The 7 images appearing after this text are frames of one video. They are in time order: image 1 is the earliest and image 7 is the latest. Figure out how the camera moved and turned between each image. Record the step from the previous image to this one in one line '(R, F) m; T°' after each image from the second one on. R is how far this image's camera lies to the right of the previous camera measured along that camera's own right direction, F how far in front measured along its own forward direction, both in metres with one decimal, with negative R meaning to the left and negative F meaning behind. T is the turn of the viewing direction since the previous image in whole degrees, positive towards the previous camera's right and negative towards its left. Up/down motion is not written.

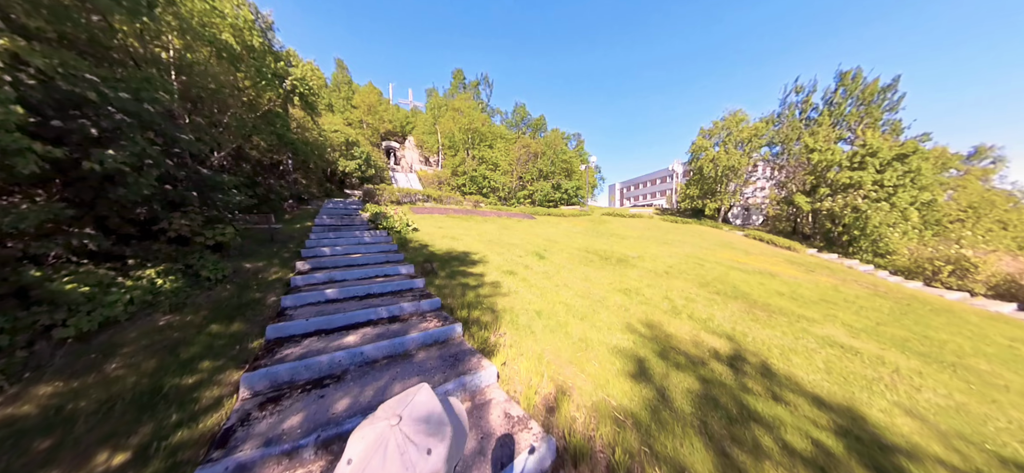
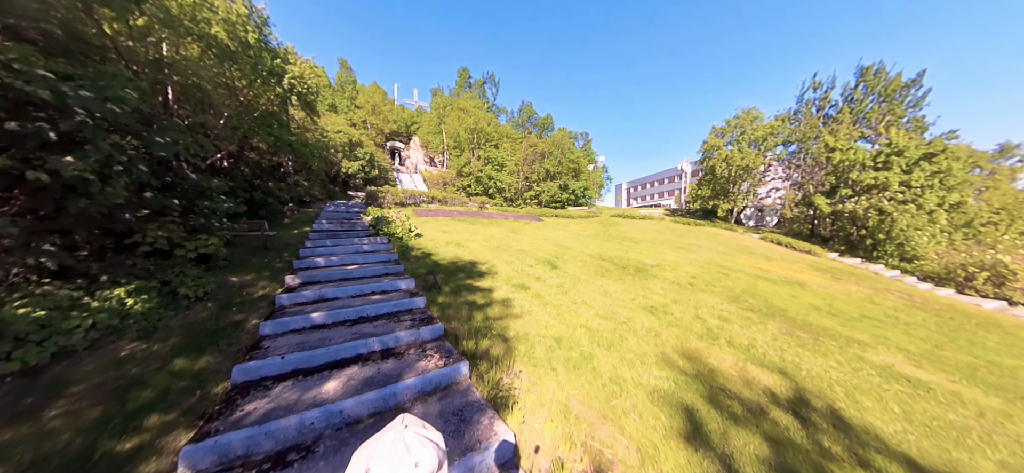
(-0.1, +0.4) m; -1°
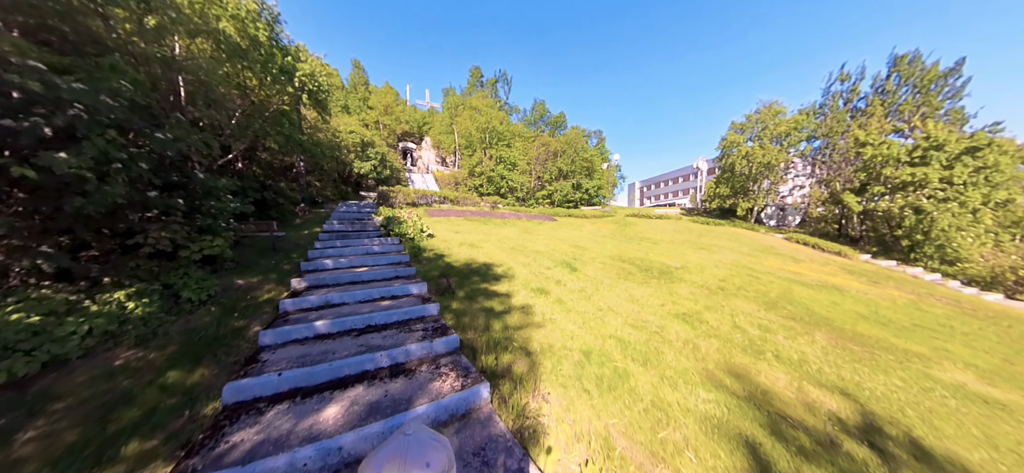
(-0.1, +0.3) m; -2°
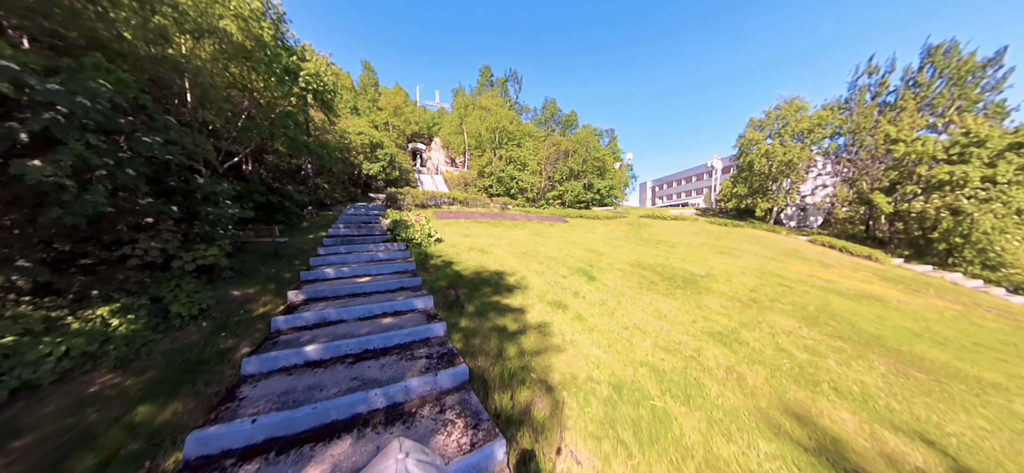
(-0.1, +0.3) m; -2°
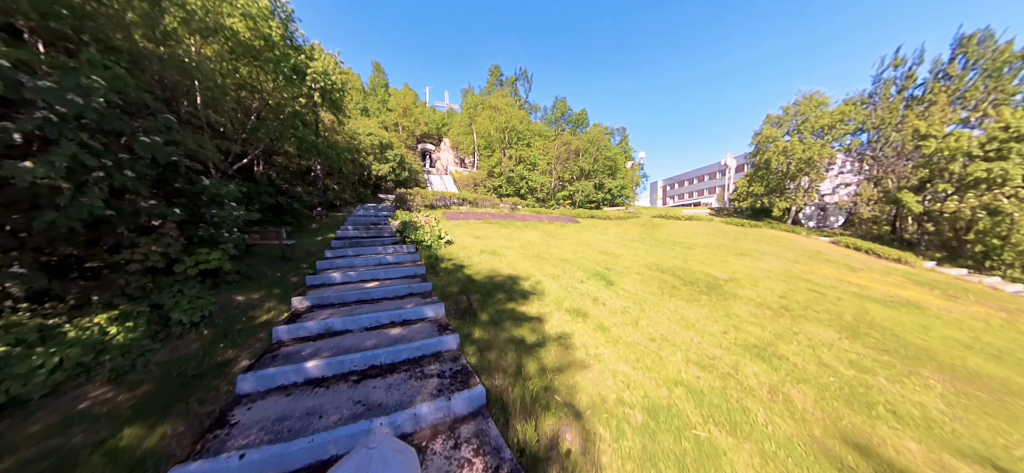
(-0.1, +0.2) m; -2°
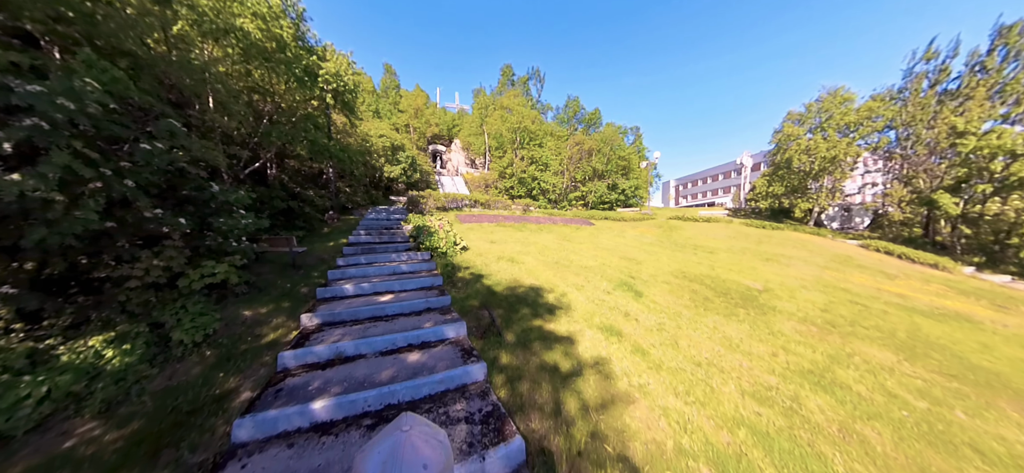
(-0.2, +0.2) m; -2°
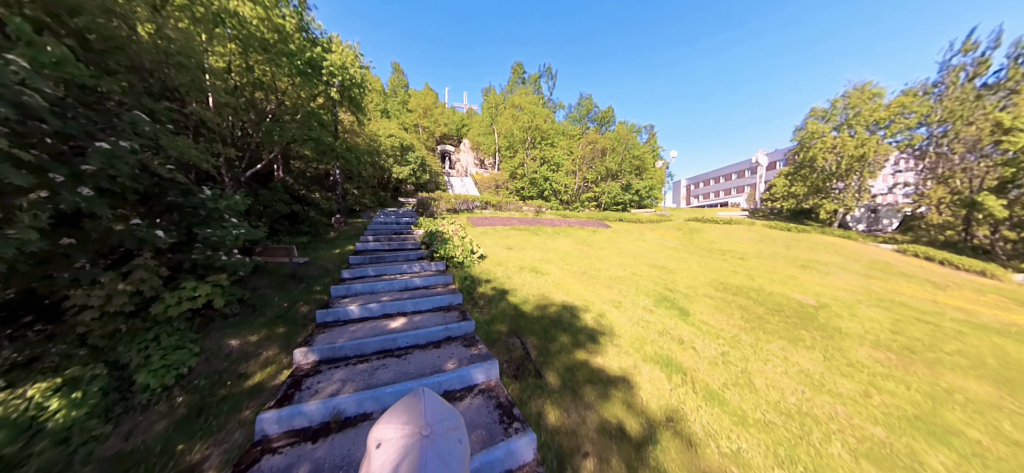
(-0.3, +0.5) m; -1°
